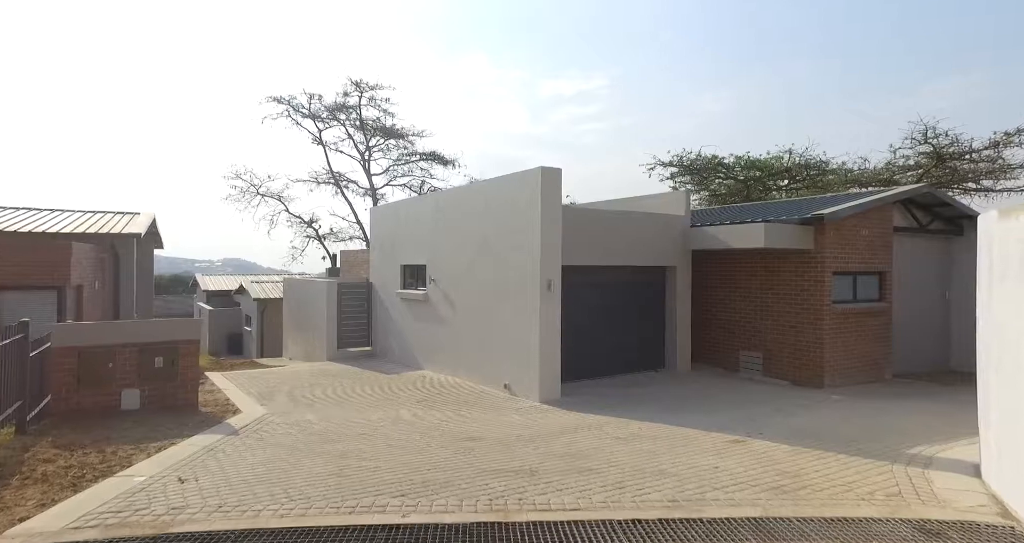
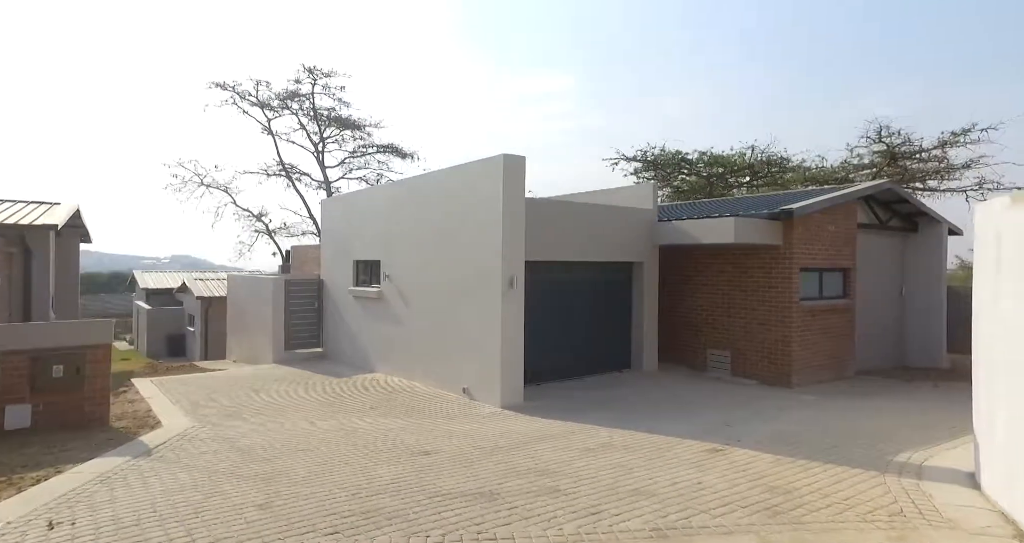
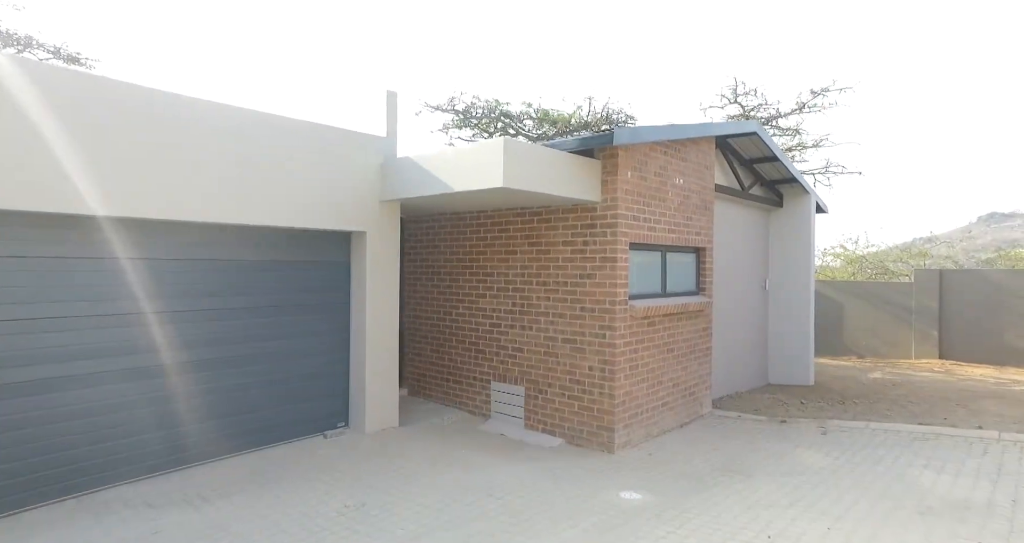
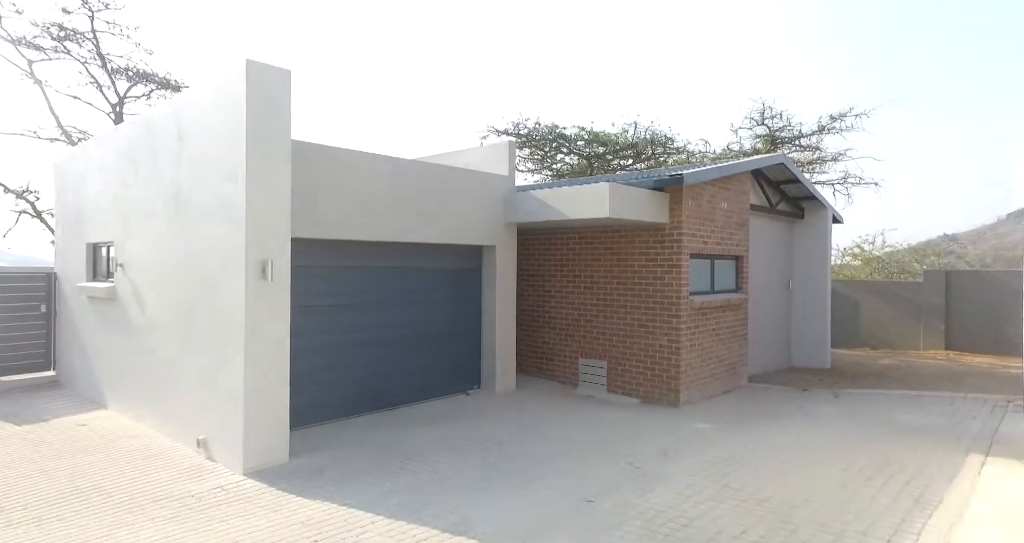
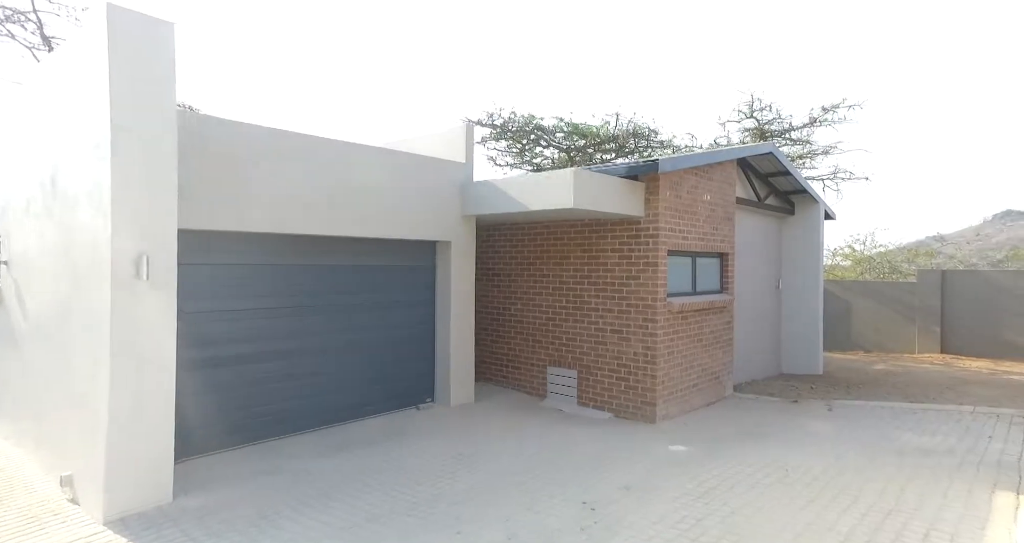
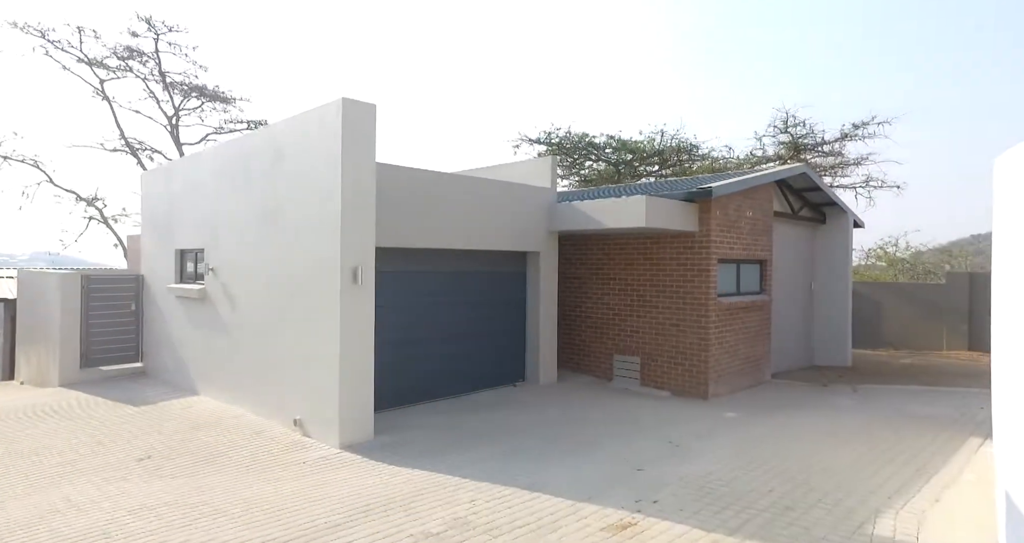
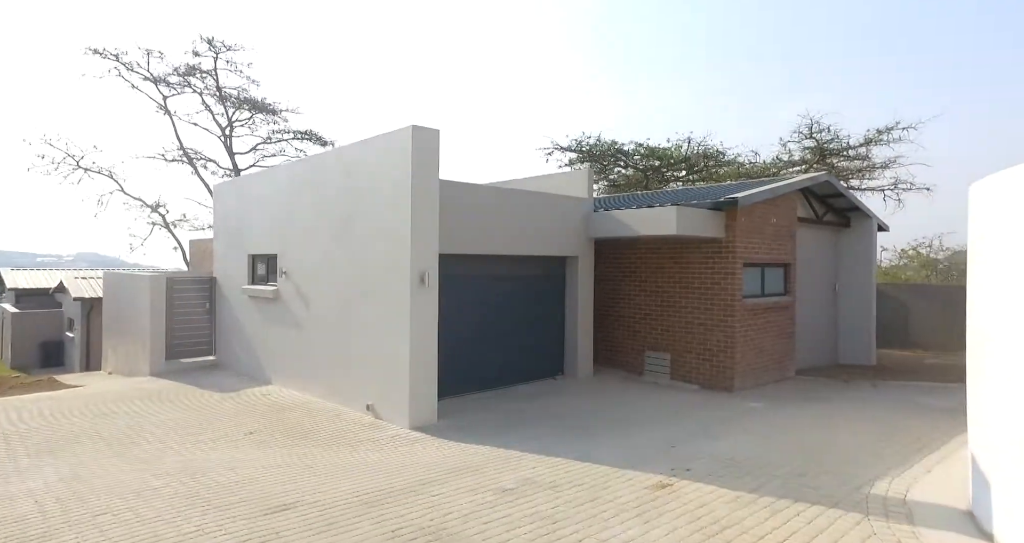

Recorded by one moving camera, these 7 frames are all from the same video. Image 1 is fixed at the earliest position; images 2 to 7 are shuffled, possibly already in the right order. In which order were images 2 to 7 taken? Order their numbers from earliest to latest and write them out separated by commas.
2, 7, 6, 4, 5, 3
